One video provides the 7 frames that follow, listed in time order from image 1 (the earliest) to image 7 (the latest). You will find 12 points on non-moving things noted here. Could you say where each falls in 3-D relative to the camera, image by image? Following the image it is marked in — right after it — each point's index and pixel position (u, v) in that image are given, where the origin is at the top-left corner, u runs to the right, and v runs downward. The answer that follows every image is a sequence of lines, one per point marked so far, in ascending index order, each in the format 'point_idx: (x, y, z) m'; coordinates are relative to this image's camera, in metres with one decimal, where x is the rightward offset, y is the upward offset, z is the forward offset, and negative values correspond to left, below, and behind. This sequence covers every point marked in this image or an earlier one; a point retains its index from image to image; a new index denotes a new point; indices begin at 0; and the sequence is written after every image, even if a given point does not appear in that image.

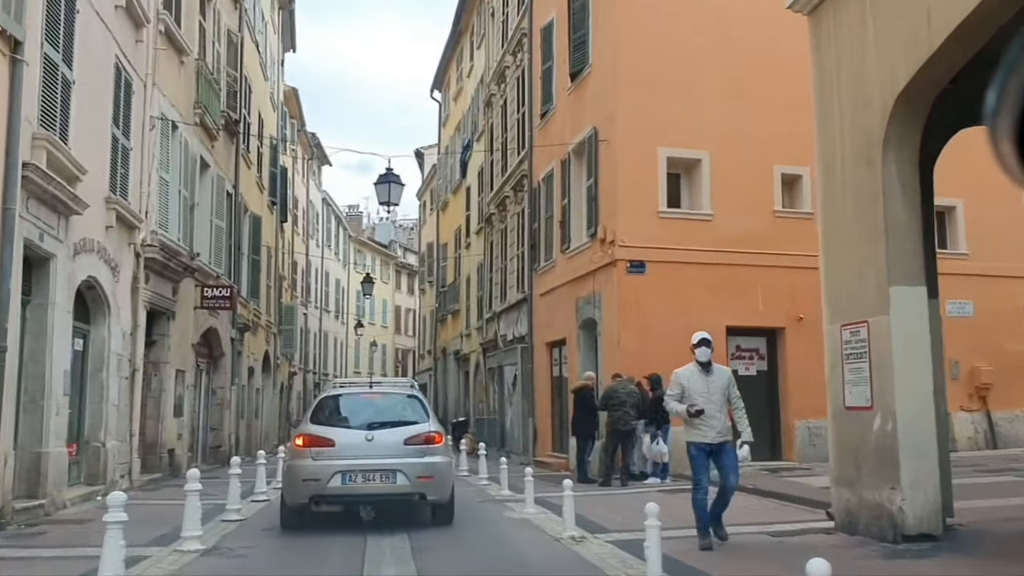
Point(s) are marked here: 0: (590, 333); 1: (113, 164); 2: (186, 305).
0: (+1.6, -0.9, +19.6) m
1: (-6.2, +1.9, +14.6) m
2: (-6.8, -0.4, +19.5) m
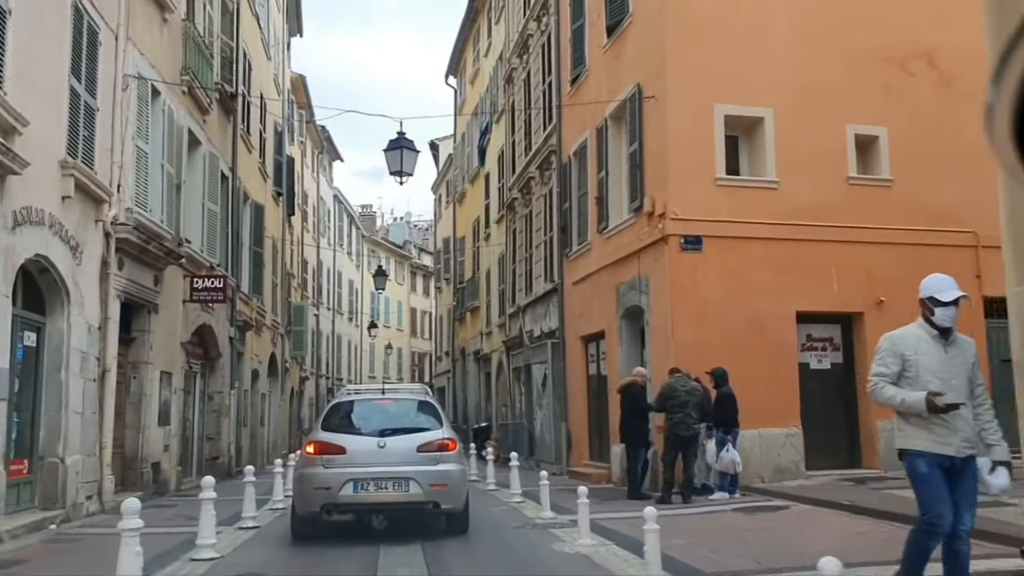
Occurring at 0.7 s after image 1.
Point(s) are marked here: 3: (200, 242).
0: (+2.2, -0.6, +17.1) m
1: (-5.7, +2.2, +12.2) m
2: (-6.2, -0.2, +17.1) m
3: (-6.4, +0.9, +19.2) m
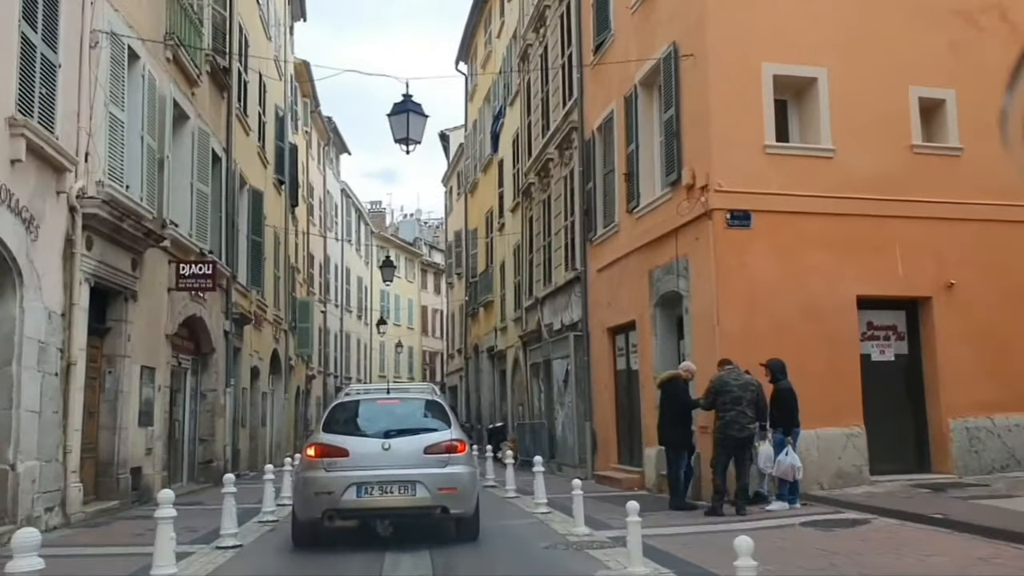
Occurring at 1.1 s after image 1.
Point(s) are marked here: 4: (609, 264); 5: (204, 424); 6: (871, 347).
0: (+2.6, -0.4, +15.3) m
1: (-5.5, +2.4, +10.5) m
2: (-5.8, 0.0, +15.4) m
3: (-6.0, +1.2, +17.5) m
4: (+1.9, +0.4, +17.7) m
5: (-6.4, -2.9, +19.6) m
6: (+5.3, -0.9, +13.9) m
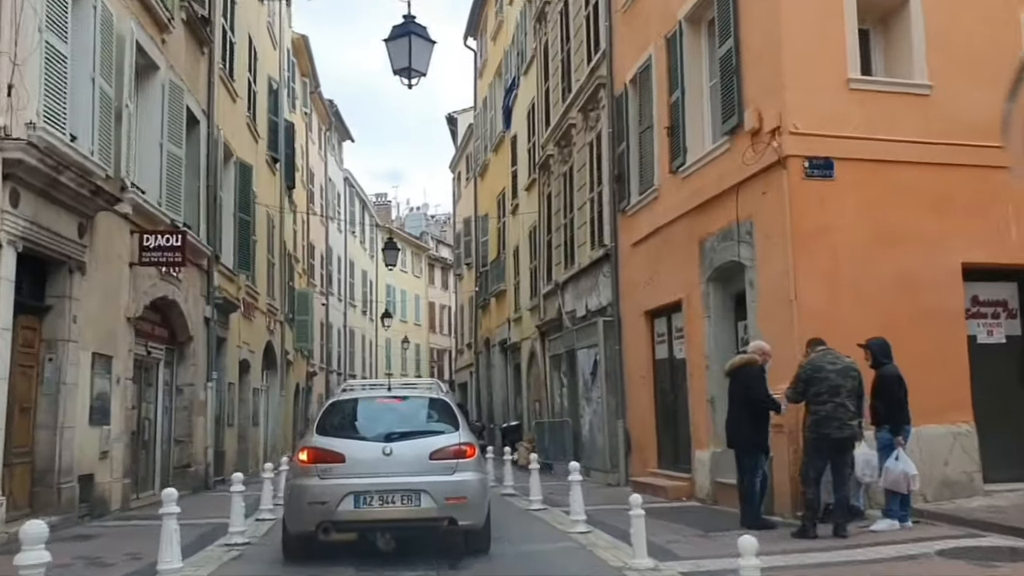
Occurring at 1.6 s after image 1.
0: (+2.9, 0.0, +12.8) m
1: (-5.2, +2.8, +8.1) m
2: (-5.5, +0.4, +13.0) m
3: (-5.7, +1.5, +15.1) m
4: (+2.2, +0.8, +15.2) m
5: (-6.1, -2.5, +17.2) m
6: (+5.7, -0.5, +11.4) m
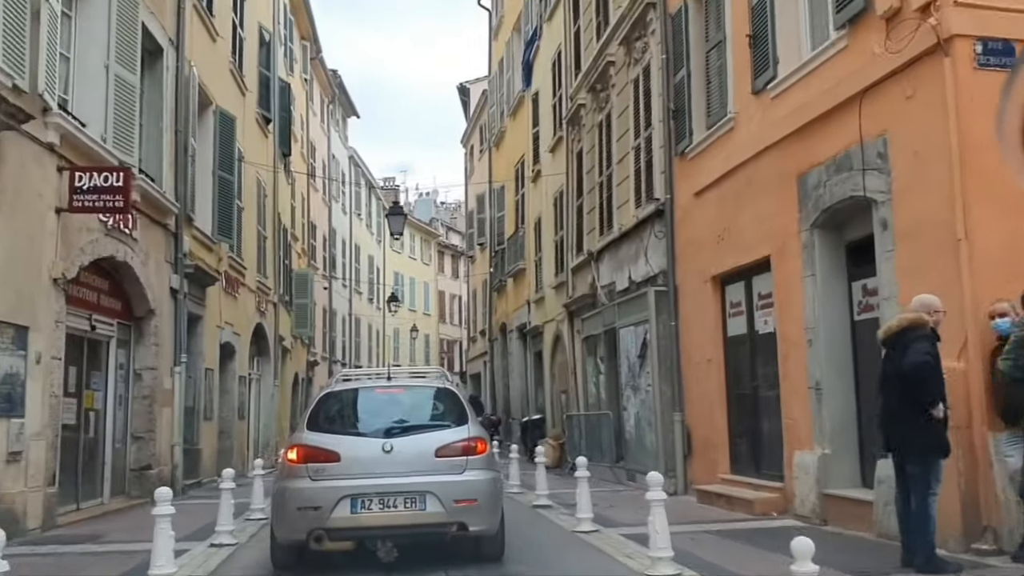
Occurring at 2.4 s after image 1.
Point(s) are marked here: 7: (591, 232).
0: (+3.3, +0.6, +9.6) m
1: (-4.8, +3.3, +5.0) m
2: (-5.1, +0.9, +9.9) m
3: (-5.2, +2.1, +12.0) m
4: (+2.6, +1.4, +12.1) m
5: (-5.6, -1.9, +14.2) m
6: (+6.1, +0.1, +8.2) m
7: (+1.6, +1.1, +18.5) m
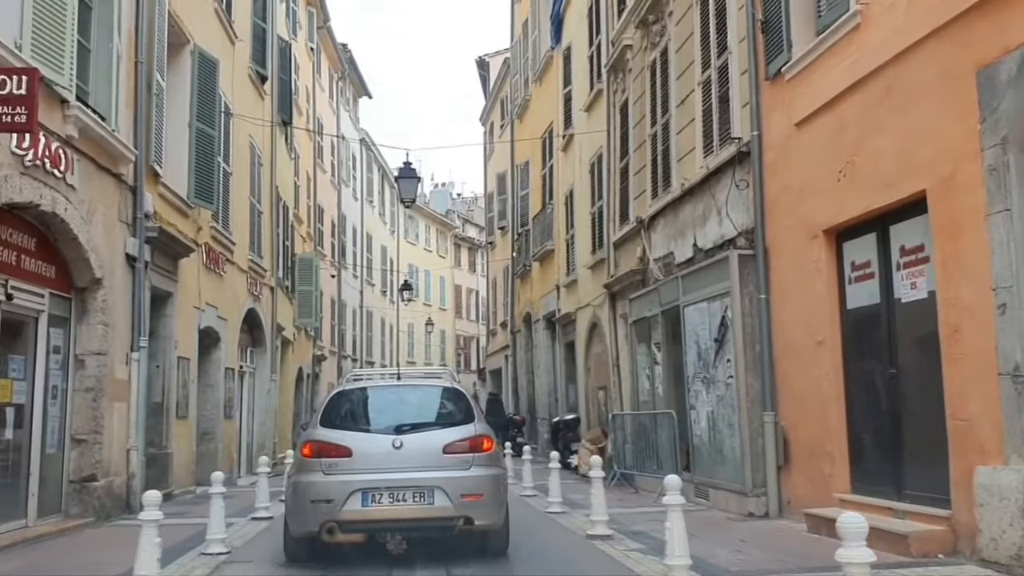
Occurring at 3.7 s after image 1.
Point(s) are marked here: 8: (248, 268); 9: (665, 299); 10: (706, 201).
0: (+3.7, +1.0, +6.6) m
1: (-4.5, +3.7, +2.1) m
2: (-4.7, +1.4, +7.0) m
3: (-4.8, +2.5, +9.1) m
4: (+3.1, +1.8, +9.1) m
5: (-5.1, -1.5, +11.3) m
6: (+6.4, +0.5, +5.1) m
7: (+2.1, +1.5, +15.5) m
8: (-5.6, +0.4, +19.5) m
9: (+2.2, -0.1, +13.2) m
10: (+2.6, +1.2, +12.4) m
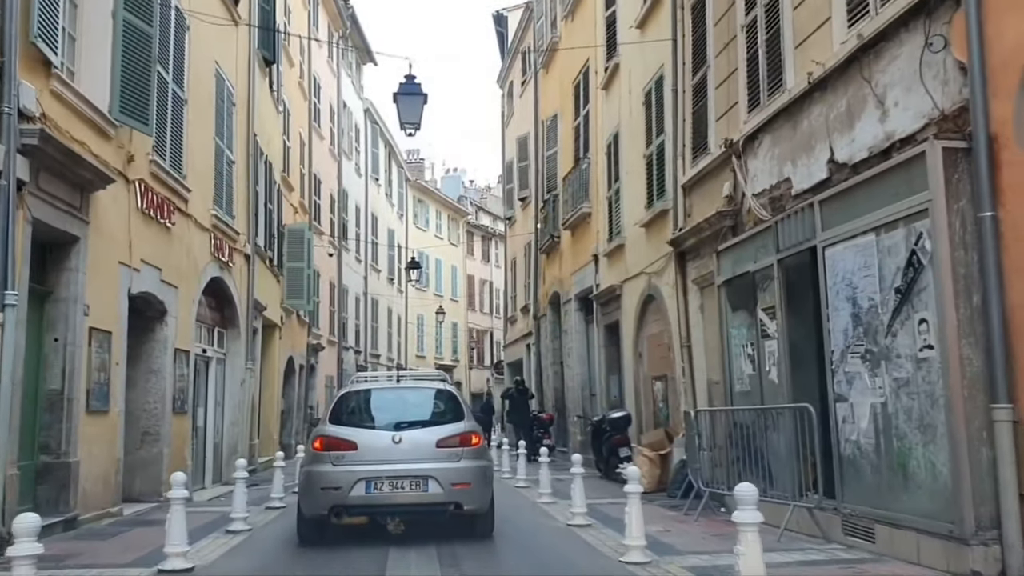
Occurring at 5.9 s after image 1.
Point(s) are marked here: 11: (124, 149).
0: (+4.1, +1.6, +2.4) m
1: (-4.1, +4.3, -2.0) m
2: (-4.3, +2.0, +2.9) m
3: (-4.4, +3.1, +5.0) m
4: (+3.5, +2.4, +4.9) m
5: (-4.7, -0.9, +7.2) m
6: (+6.8, +1.1, +1.0) m
7: (+2.6, +2.1, +11.4) m
8: (-5.0, +1.0, +15.5) m
9: (+2.6, +0.5, +9.0) m
10: (+3.0, +1.8, +8.3) m
11: (-4.7, +1.7, +11.4) m
